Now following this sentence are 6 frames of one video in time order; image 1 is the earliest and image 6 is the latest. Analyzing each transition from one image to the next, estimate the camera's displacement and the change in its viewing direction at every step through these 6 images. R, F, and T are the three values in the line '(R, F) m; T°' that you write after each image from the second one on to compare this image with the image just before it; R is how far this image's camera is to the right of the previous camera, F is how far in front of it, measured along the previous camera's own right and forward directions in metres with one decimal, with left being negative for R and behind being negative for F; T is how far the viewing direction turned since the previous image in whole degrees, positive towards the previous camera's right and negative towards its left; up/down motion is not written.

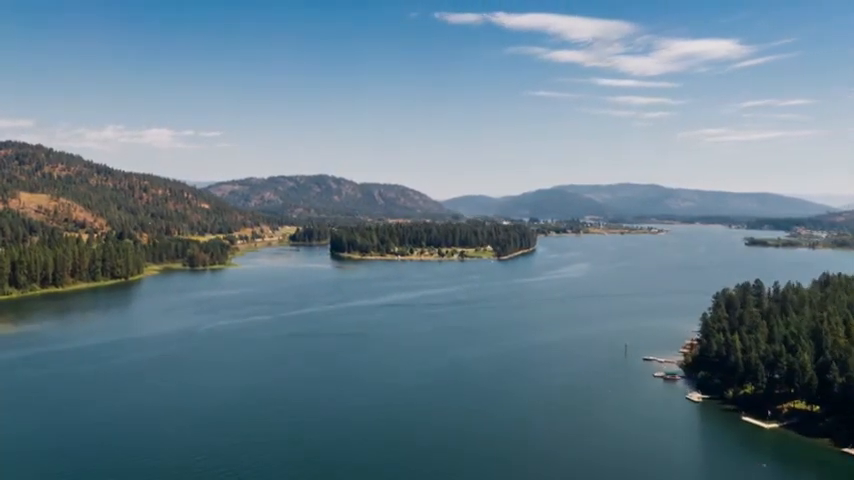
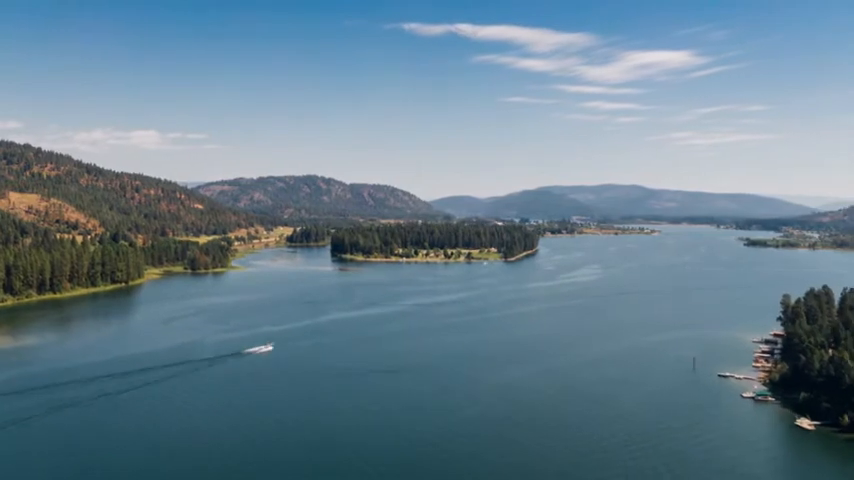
(-1.8, +2.4) m; +1°
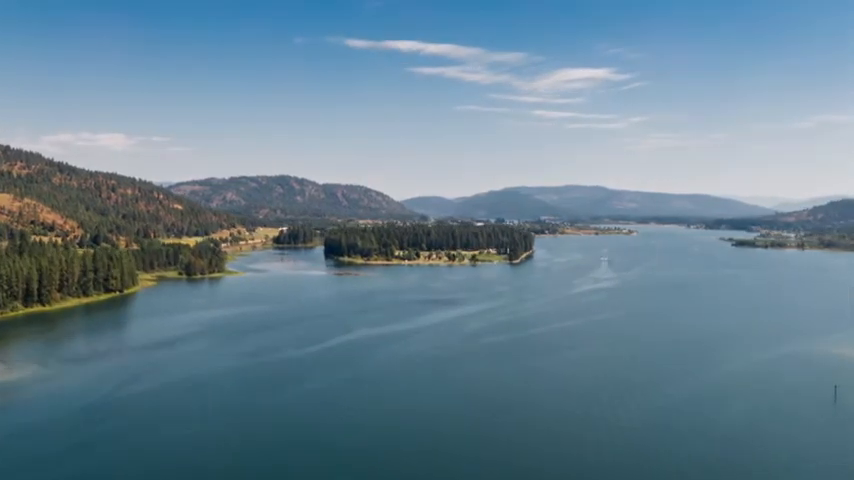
(-3.0, +3.8) m; +2°
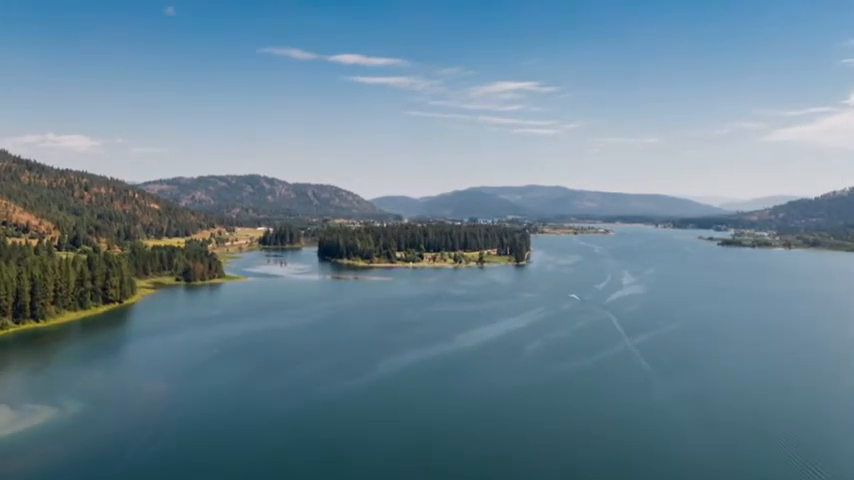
(-3.3, +3.9) m; +2°
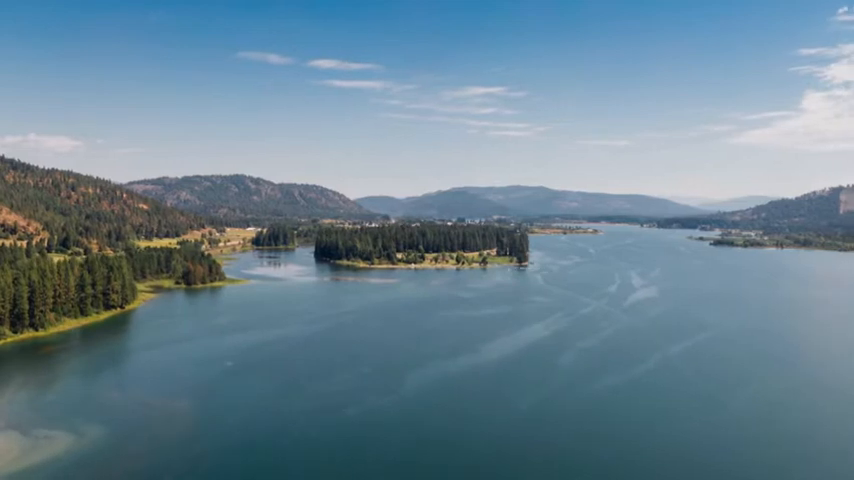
(-1.5, +1.6) m; +1°
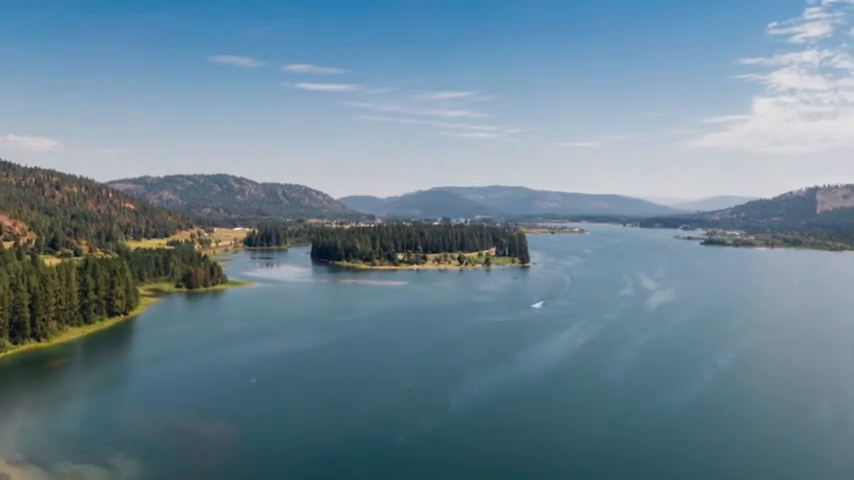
(-1.7, +1.7) m; +1°
